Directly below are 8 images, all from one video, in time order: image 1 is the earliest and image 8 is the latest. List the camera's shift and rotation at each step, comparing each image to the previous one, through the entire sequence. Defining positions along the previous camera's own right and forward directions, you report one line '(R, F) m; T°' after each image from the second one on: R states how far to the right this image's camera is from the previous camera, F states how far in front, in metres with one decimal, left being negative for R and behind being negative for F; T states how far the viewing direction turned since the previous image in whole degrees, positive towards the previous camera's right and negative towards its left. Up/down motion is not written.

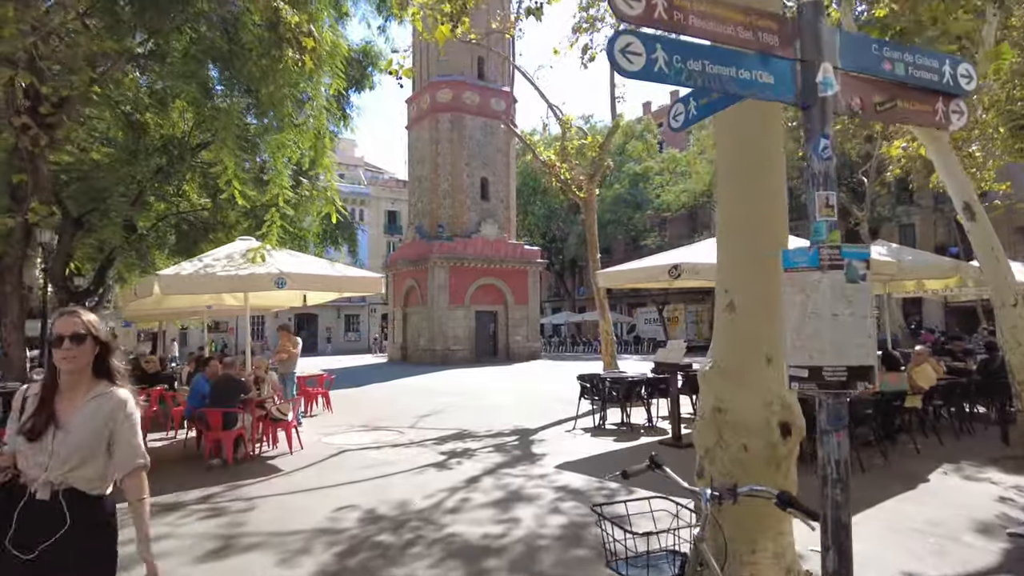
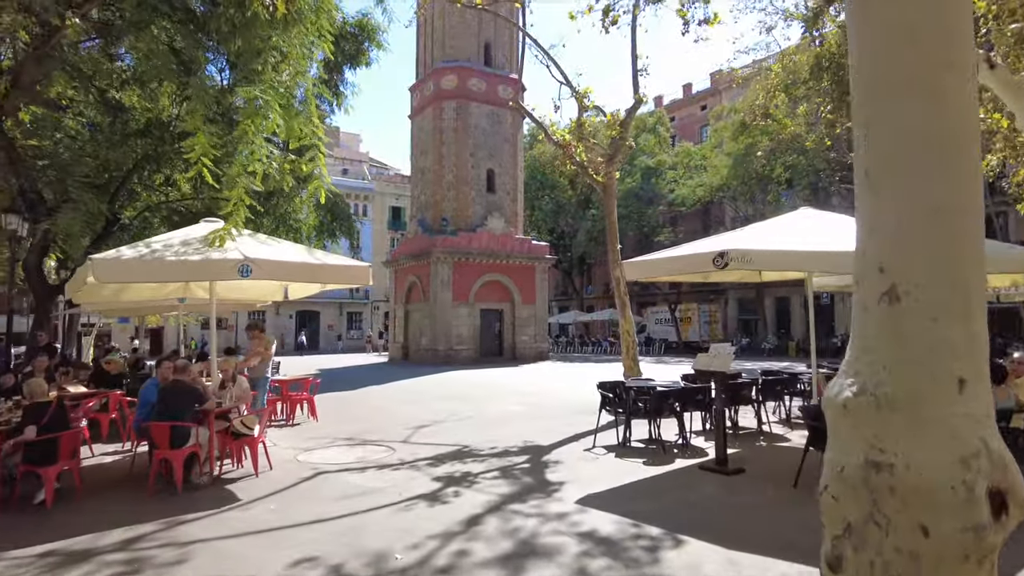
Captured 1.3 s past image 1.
(0.0, +1.3) m; 0°
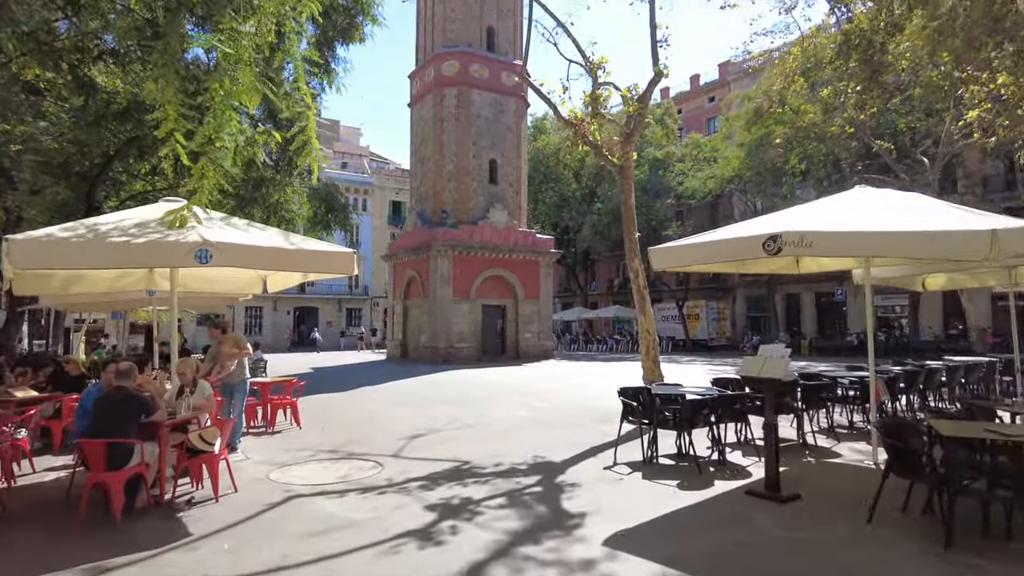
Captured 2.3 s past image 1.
(-0.1, +1.0) m; 0°
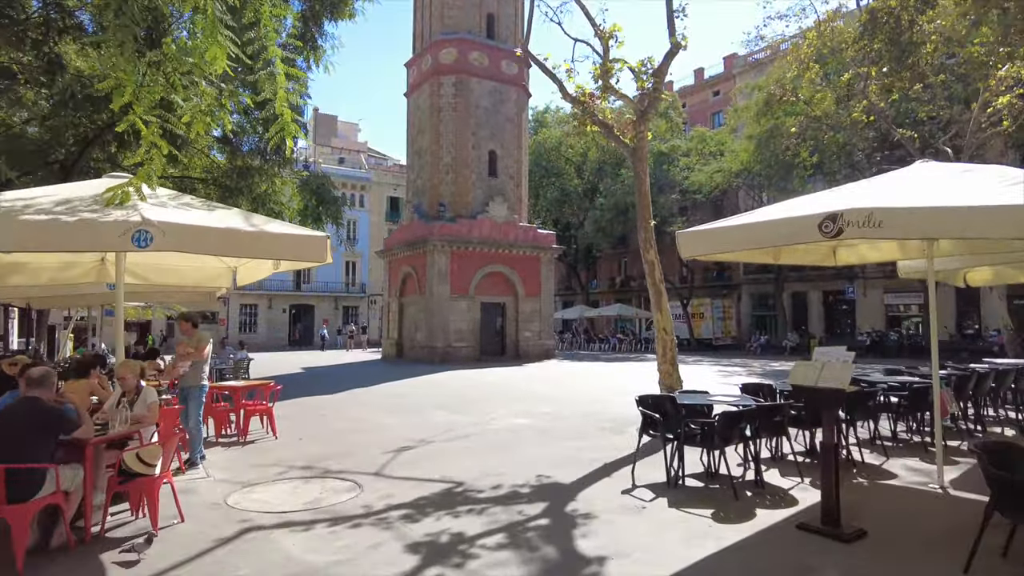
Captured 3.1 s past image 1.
(0.0, +0.9) m; 0°
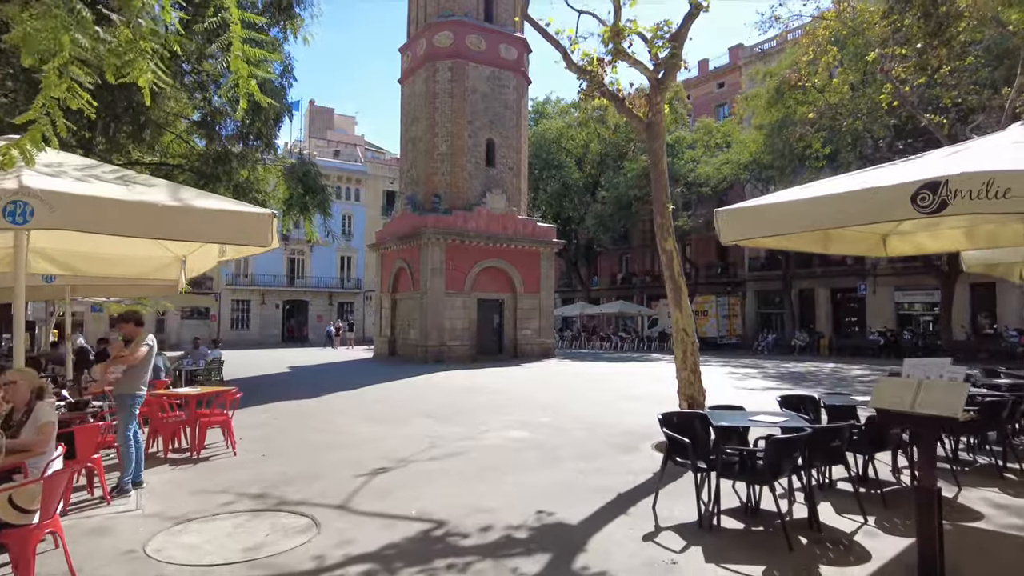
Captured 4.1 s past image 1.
(0.0, +1.1) m; 0°
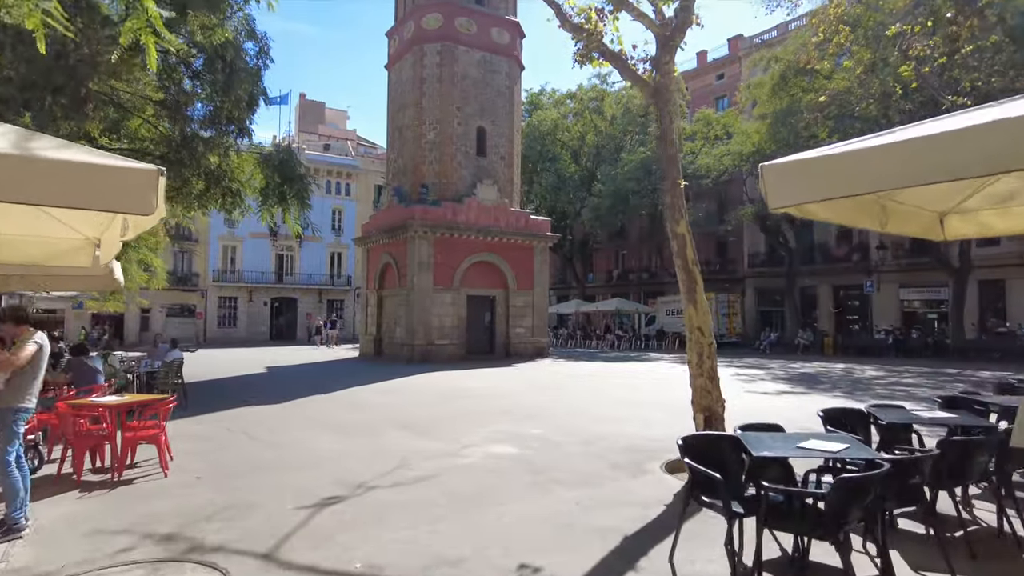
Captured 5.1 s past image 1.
(+0.1, +1.1) m; 0°
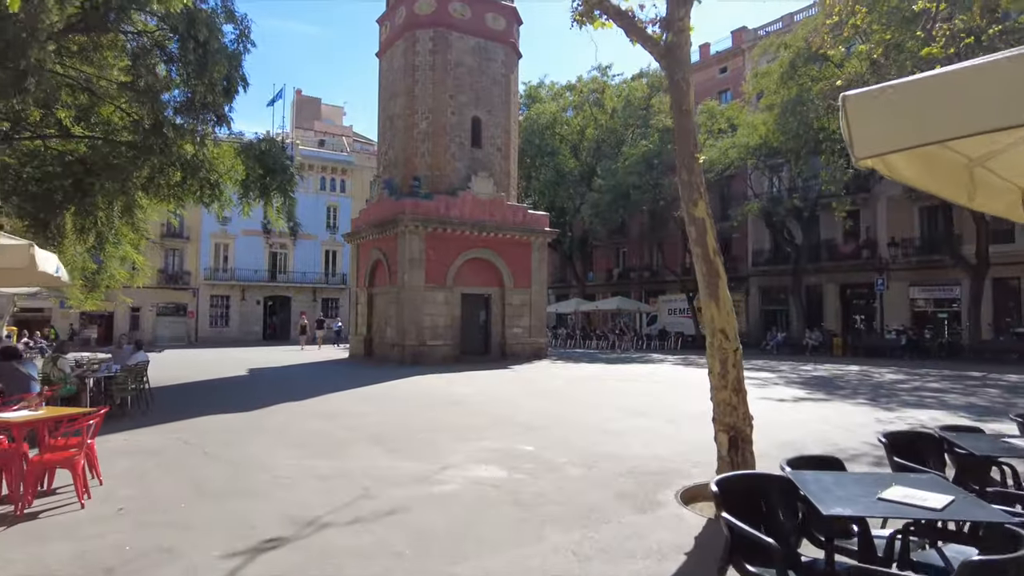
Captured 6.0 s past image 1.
(+0.1, +1.0) m; 0°
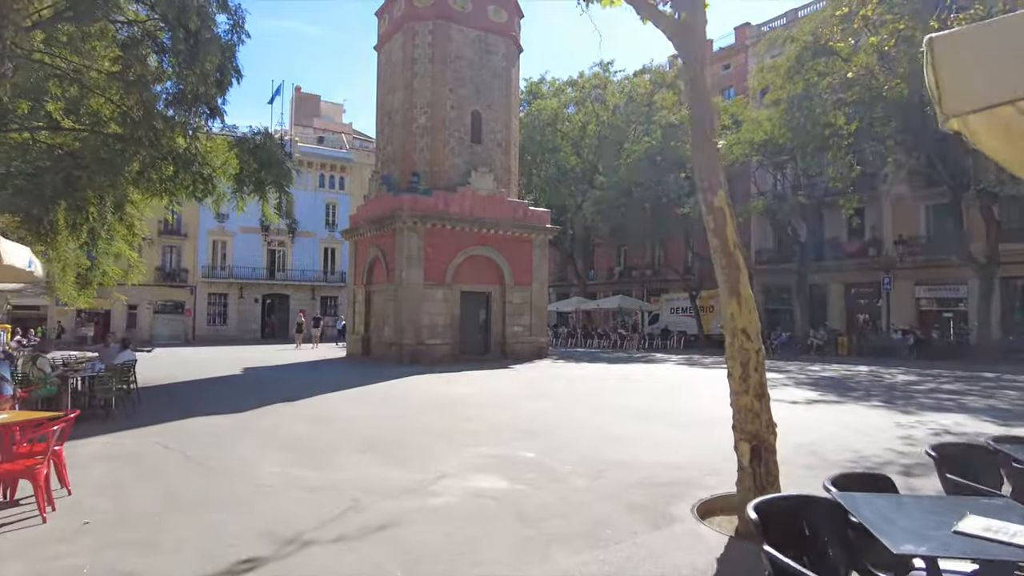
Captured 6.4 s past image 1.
(0.0, +0.4) m; 0°
